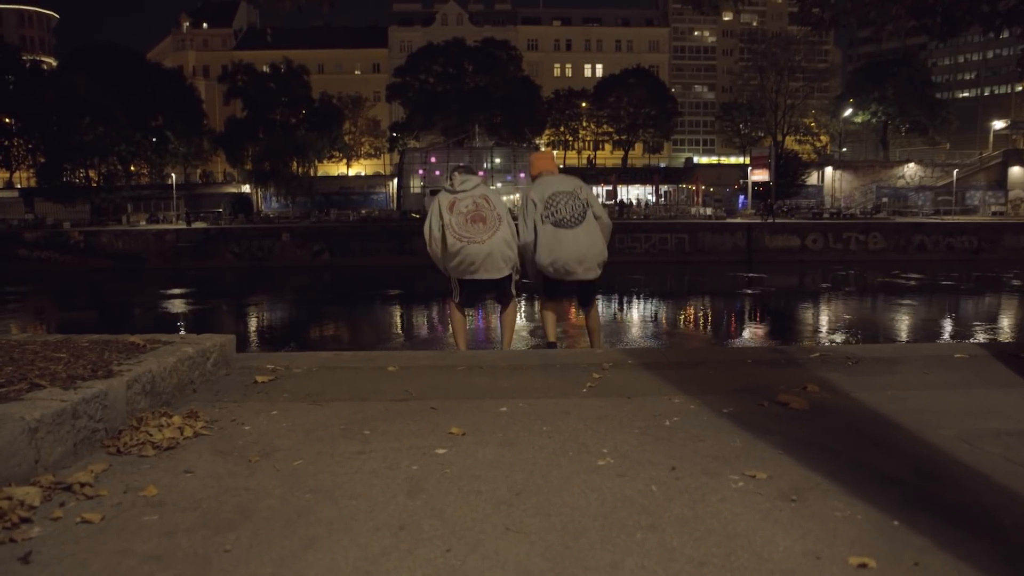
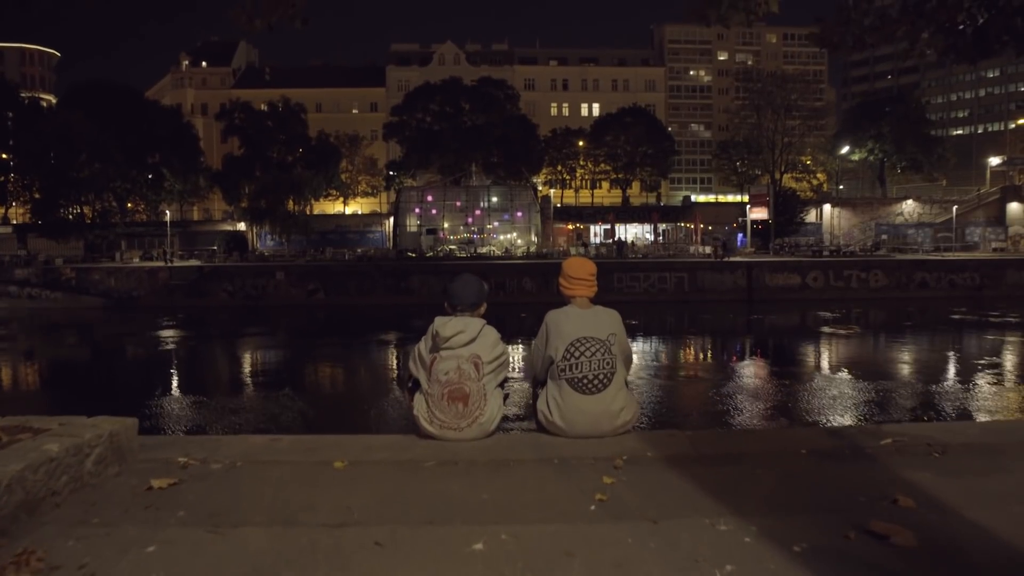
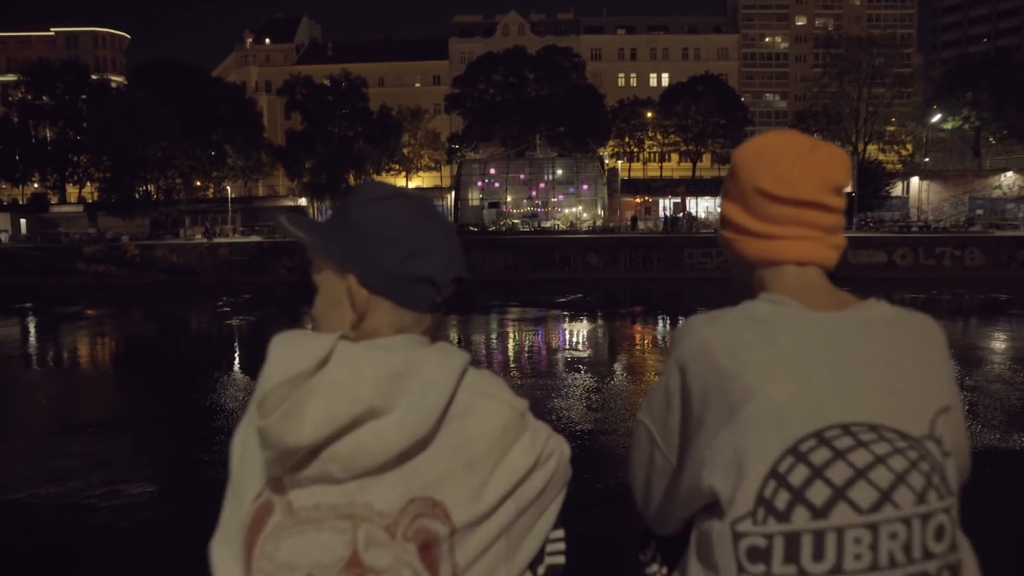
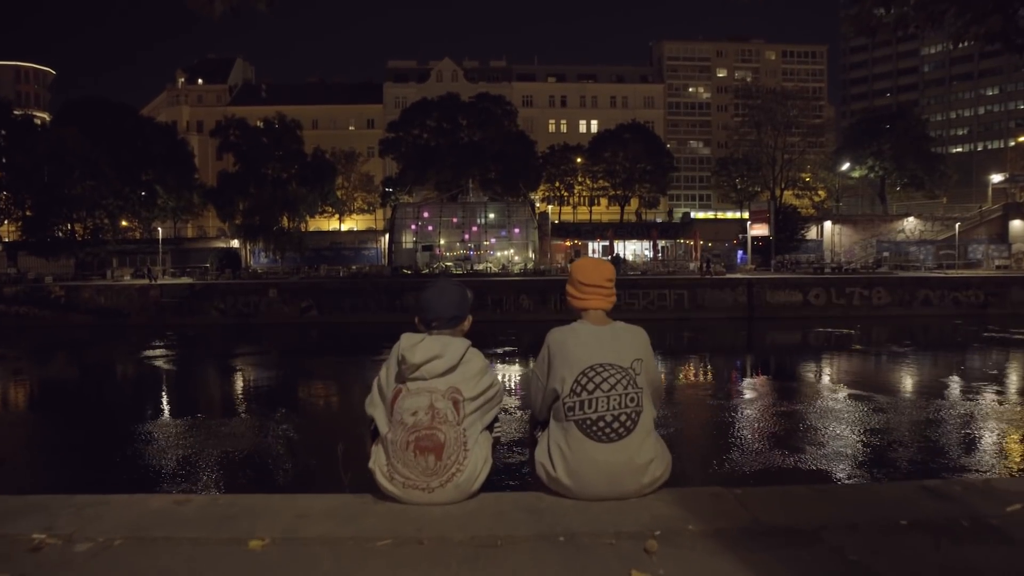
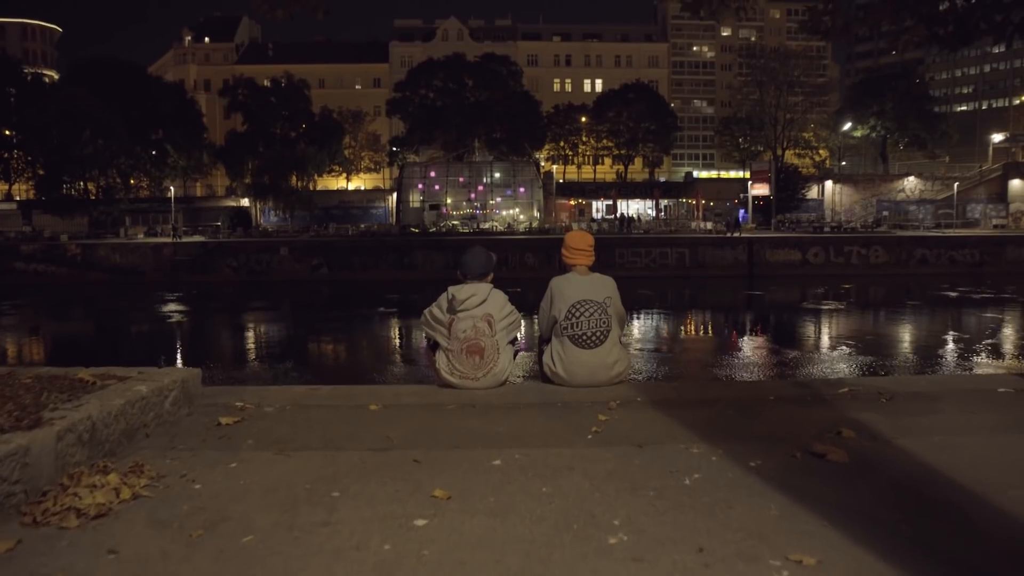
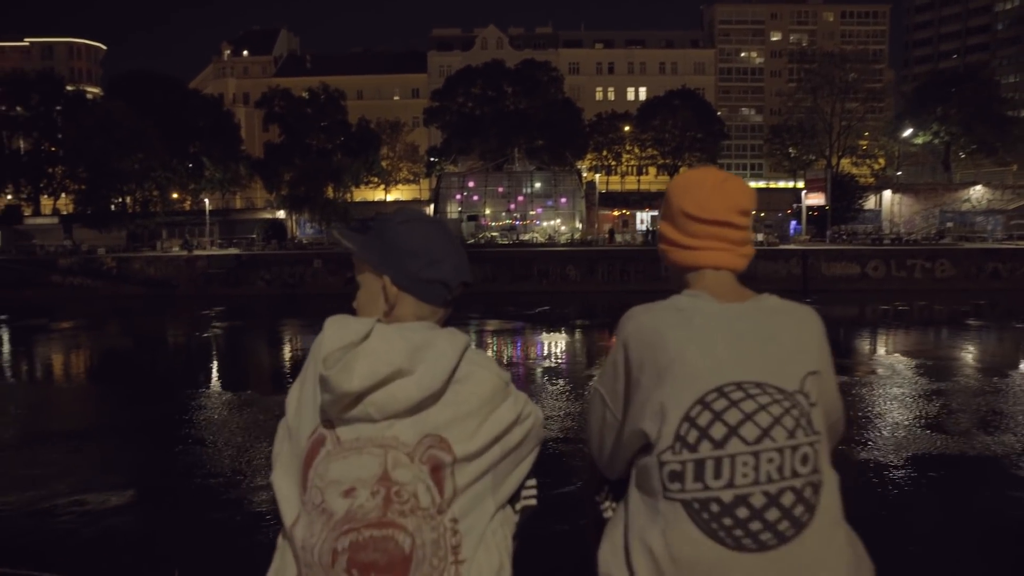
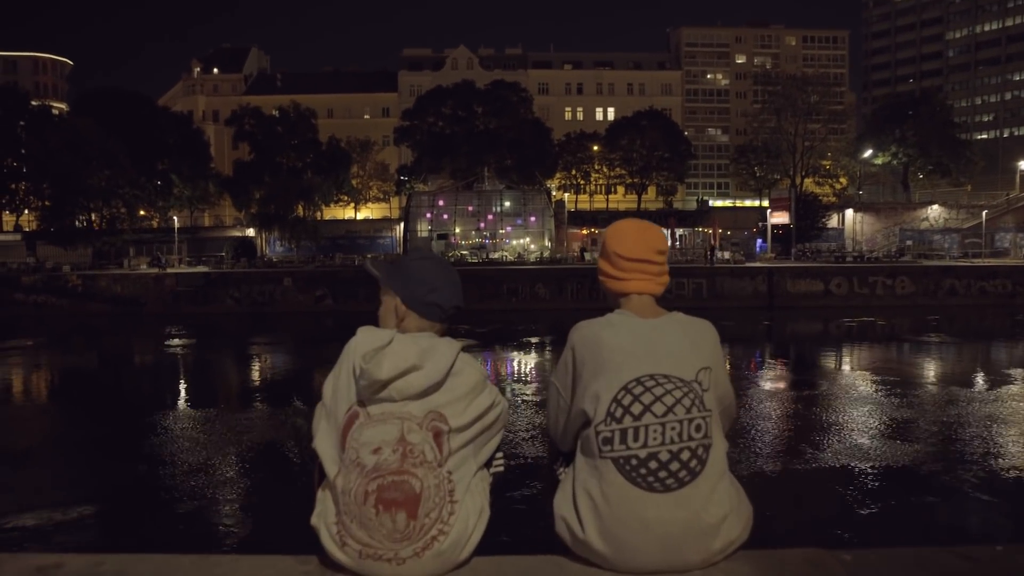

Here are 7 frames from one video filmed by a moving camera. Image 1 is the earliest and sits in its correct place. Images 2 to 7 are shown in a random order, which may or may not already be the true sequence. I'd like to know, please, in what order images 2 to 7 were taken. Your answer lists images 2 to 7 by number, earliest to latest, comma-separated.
5, 2, 4, 7, 6, 3
